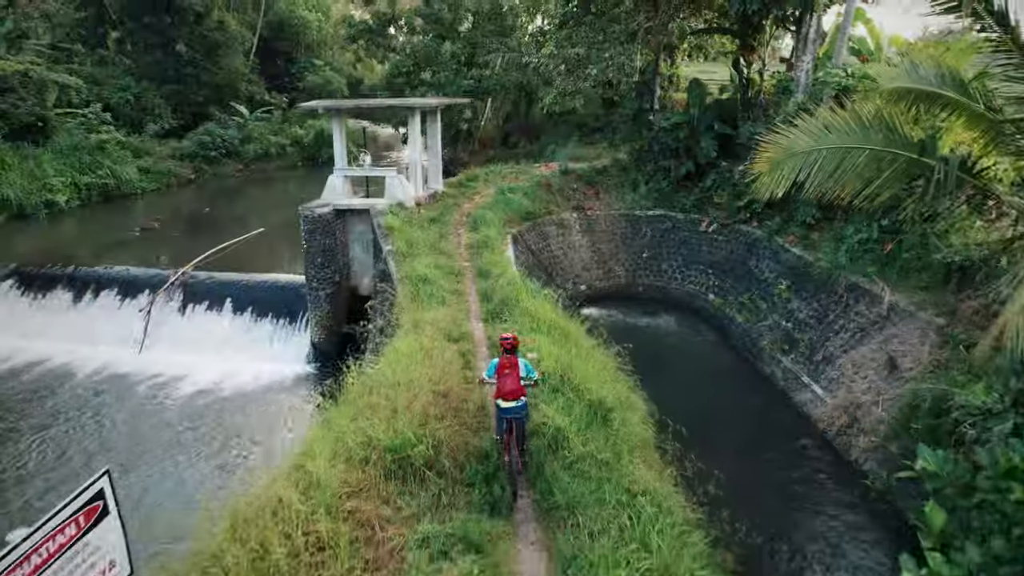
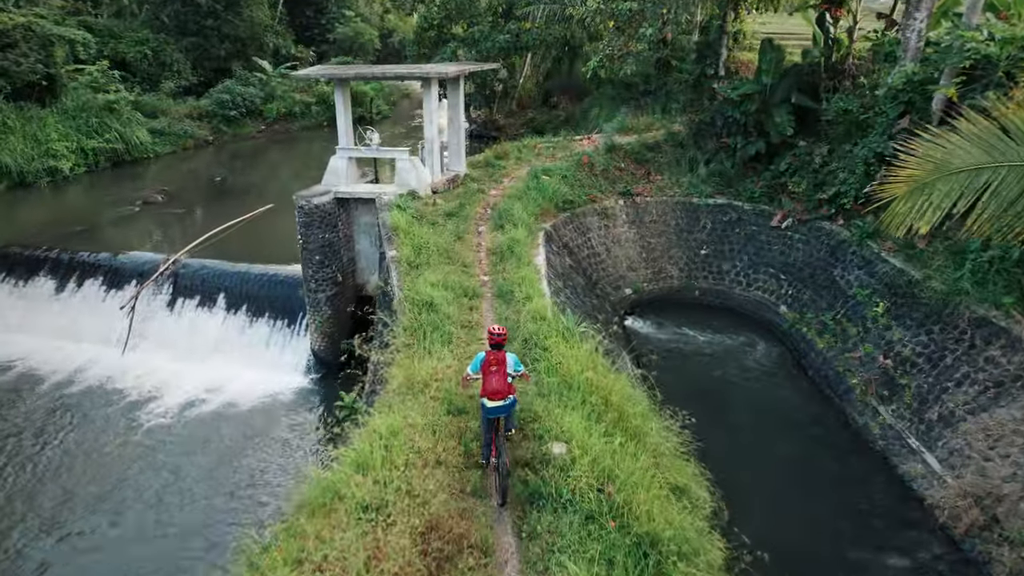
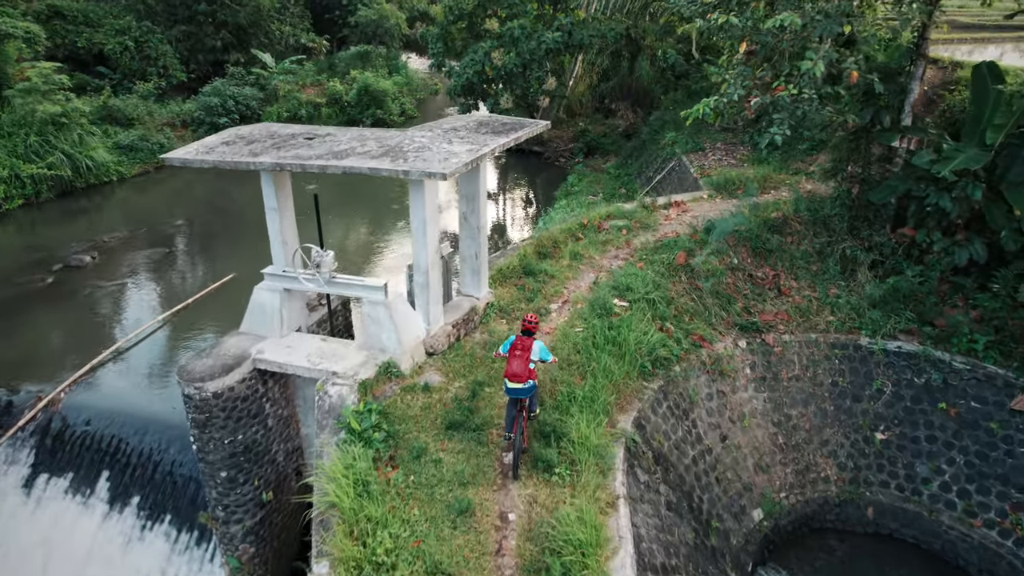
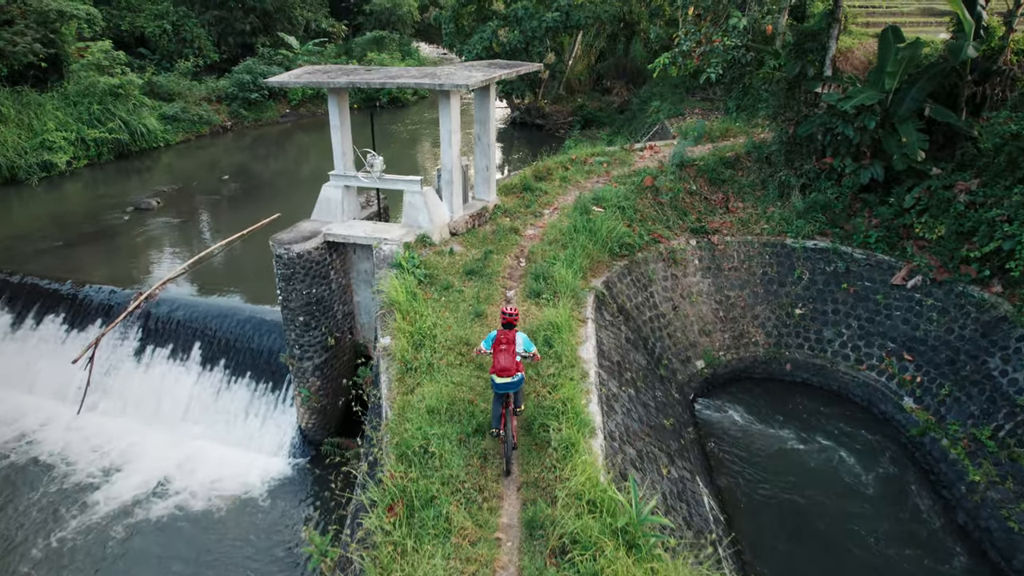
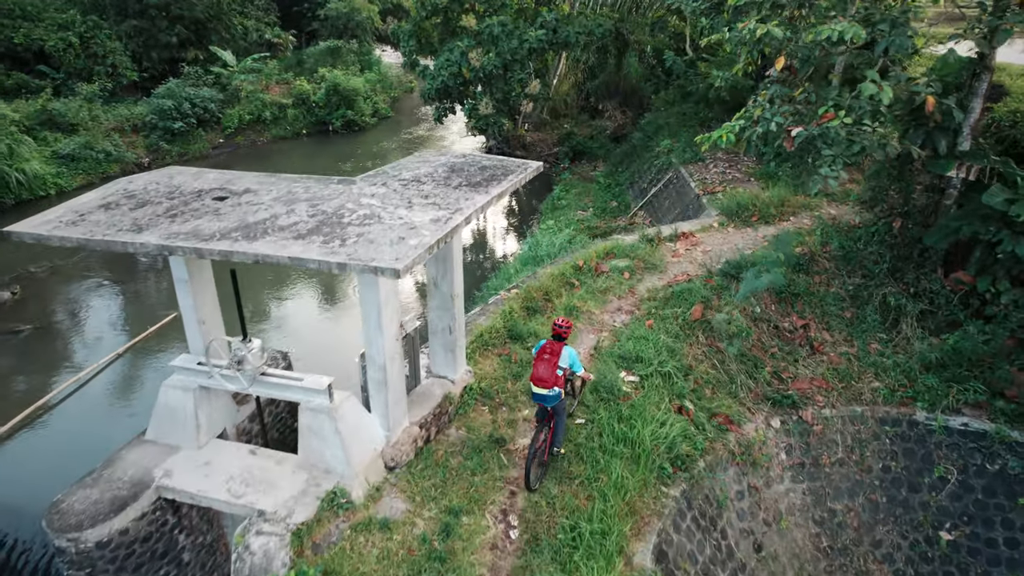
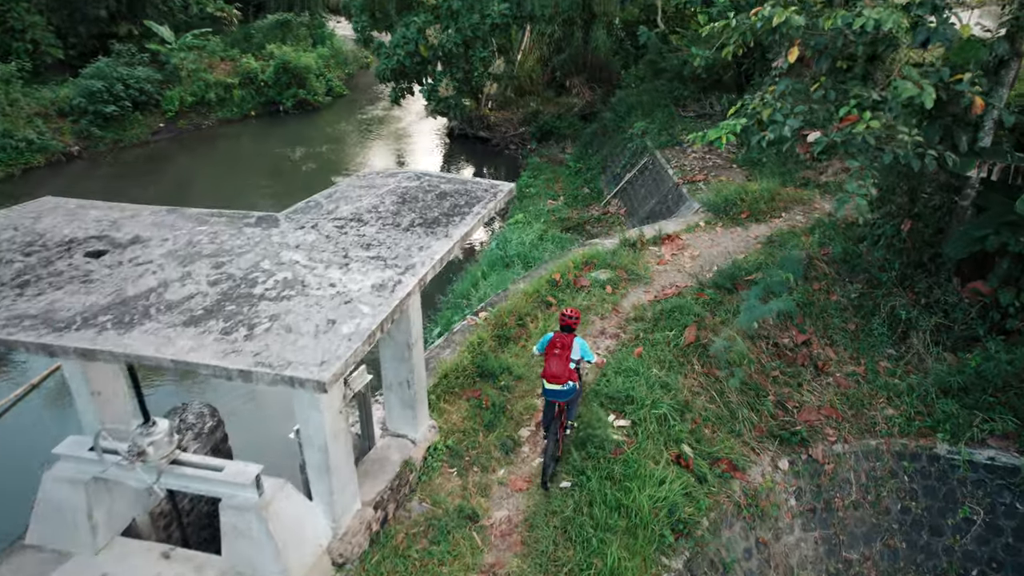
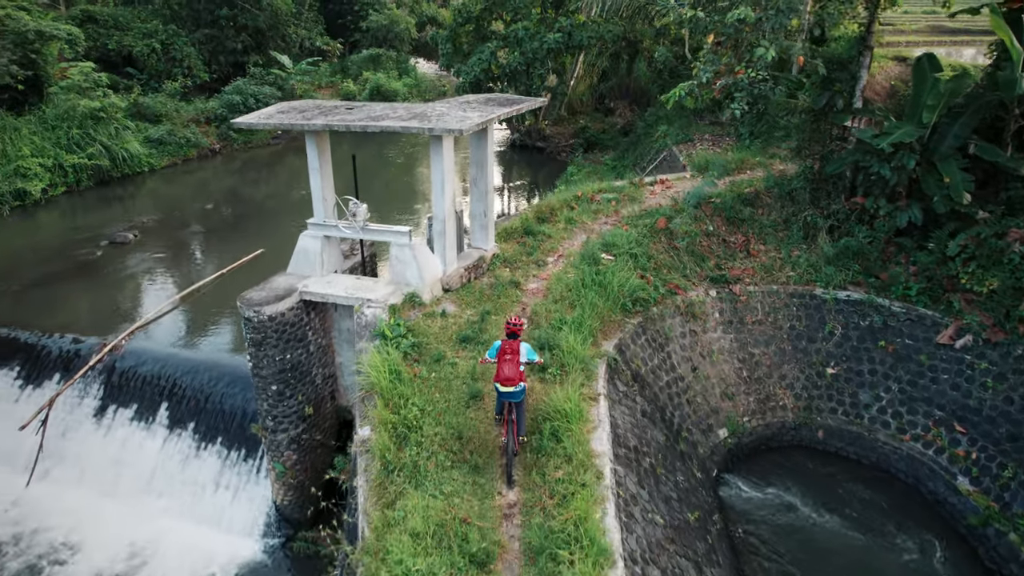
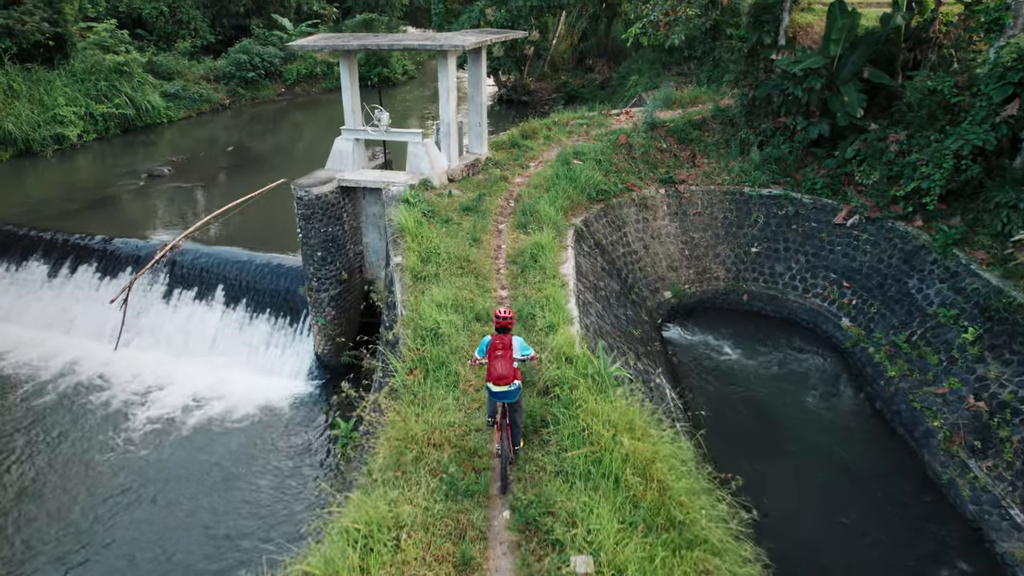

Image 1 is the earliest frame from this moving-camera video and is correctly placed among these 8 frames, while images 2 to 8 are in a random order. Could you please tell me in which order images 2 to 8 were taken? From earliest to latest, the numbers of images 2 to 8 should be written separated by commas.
2, 8, 4, 7, 3, 5, 6
